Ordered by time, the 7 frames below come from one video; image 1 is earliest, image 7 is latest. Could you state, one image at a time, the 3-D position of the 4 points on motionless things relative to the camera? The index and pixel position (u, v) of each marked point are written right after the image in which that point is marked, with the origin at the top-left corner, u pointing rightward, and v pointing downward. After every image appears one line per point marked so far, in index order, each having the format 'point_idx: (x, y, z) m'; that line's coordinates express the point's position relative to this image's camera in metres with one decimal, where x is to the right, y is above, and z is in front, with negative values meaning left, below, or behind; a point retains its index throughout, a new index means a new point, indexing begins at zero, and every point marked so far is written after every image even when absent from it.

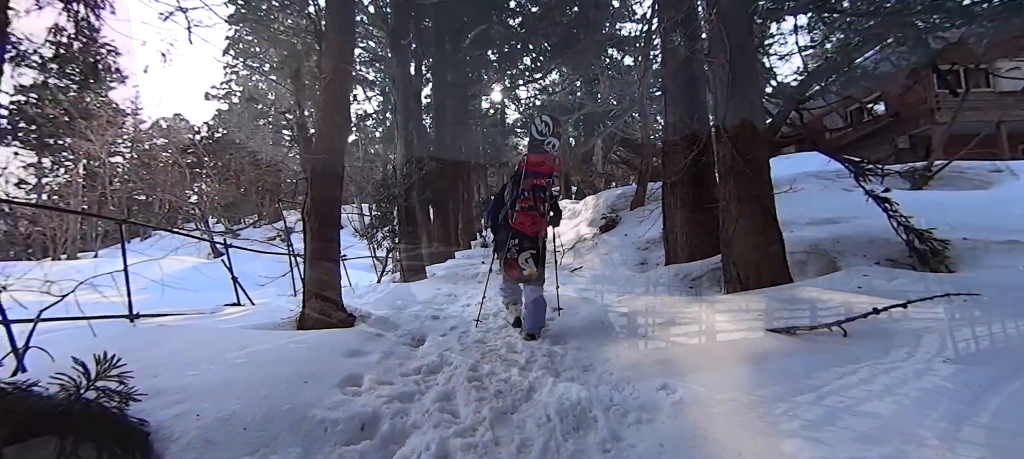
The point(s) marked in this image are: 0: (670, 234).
0: (+2.2, -0.1, +6.2) m
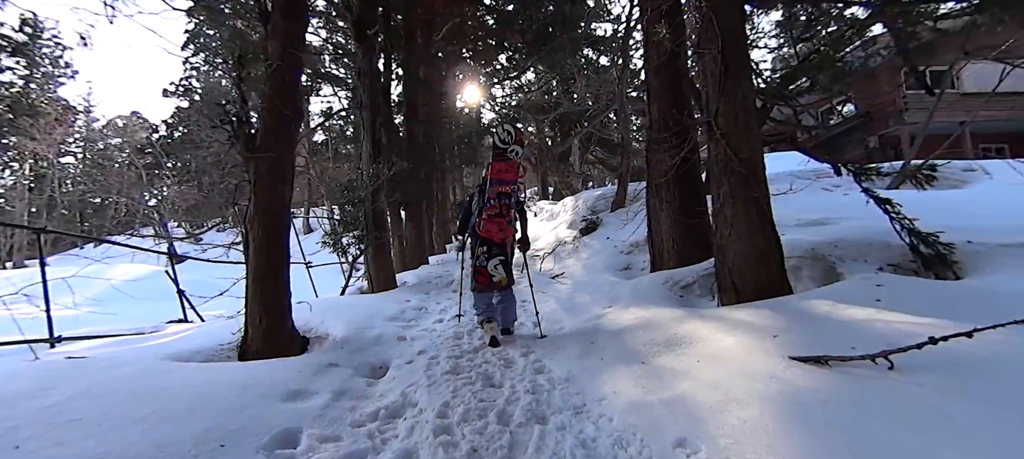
0: (+1.9, -0.1, +5.9) m
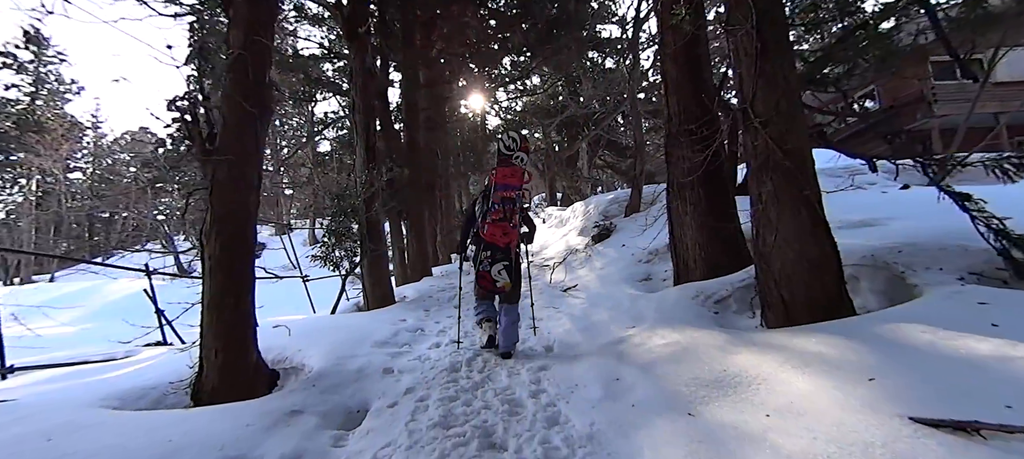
0: (+2.0, -0.2, +5.3) m
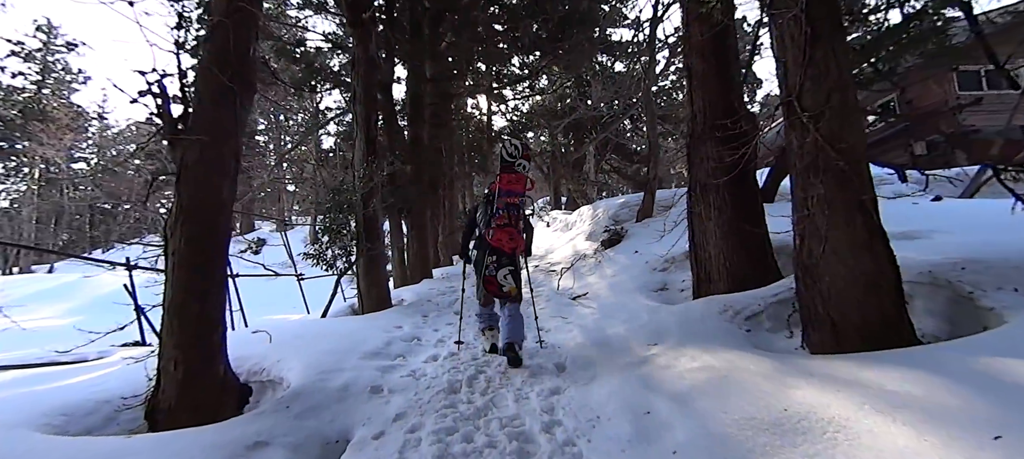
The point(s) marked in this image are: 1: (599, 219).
0: (+2.1, -0.3, +4.8) m
1: (+1.8, +0.2, +9.3) m
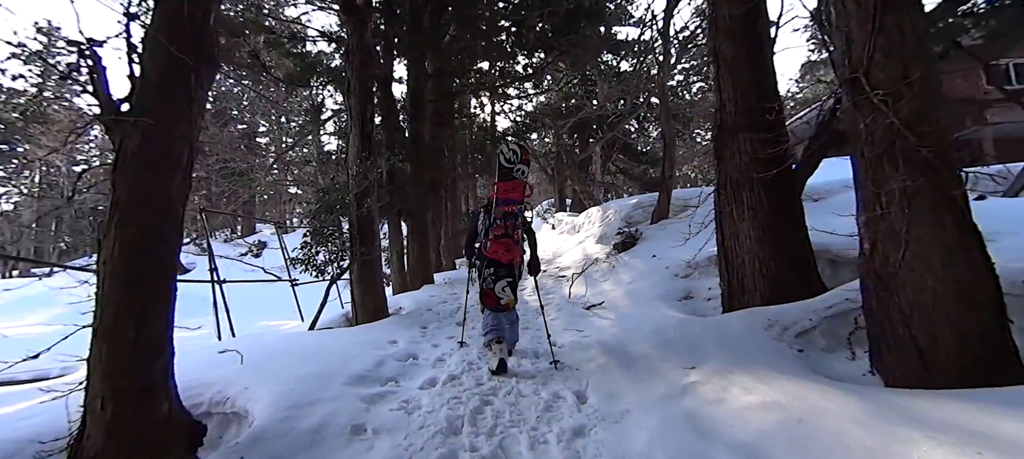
0: (+2.2, -0.3, +4.3) m
1: (+2.0, +0.2, +8.7) m
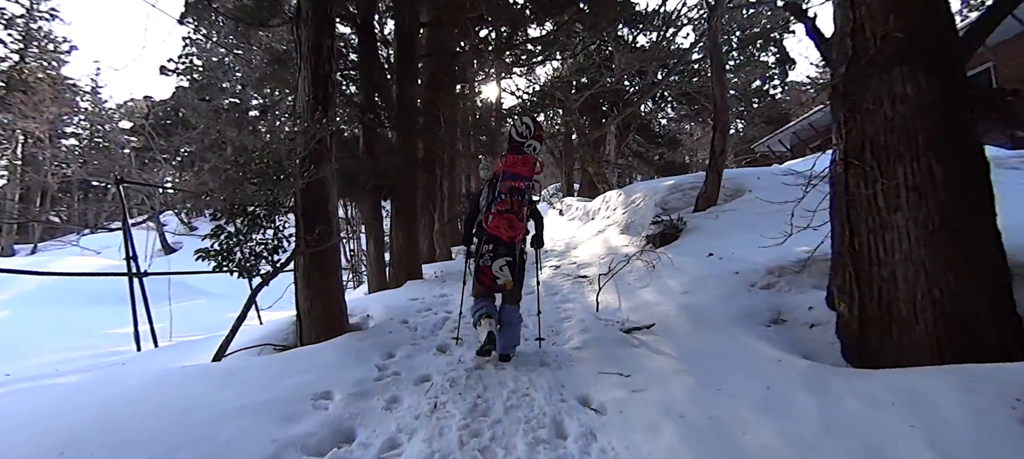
0: (+2.2, -0.3, +2.7) m
1: (+2.1, +0.4, +7.1) m
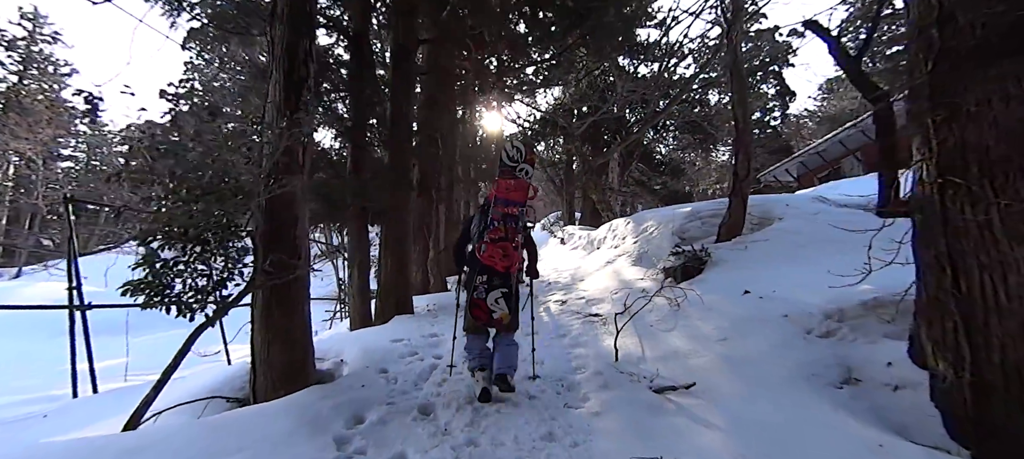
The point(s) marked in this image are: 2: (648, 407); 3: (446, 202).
0: (+2.2, -0.4, +2.1) m
1: (+2.1, -0.1, +6.5) m
2: (+0.8, -1.0, +2.6) m
3: (-1.7, +0.7, +11.2) m
